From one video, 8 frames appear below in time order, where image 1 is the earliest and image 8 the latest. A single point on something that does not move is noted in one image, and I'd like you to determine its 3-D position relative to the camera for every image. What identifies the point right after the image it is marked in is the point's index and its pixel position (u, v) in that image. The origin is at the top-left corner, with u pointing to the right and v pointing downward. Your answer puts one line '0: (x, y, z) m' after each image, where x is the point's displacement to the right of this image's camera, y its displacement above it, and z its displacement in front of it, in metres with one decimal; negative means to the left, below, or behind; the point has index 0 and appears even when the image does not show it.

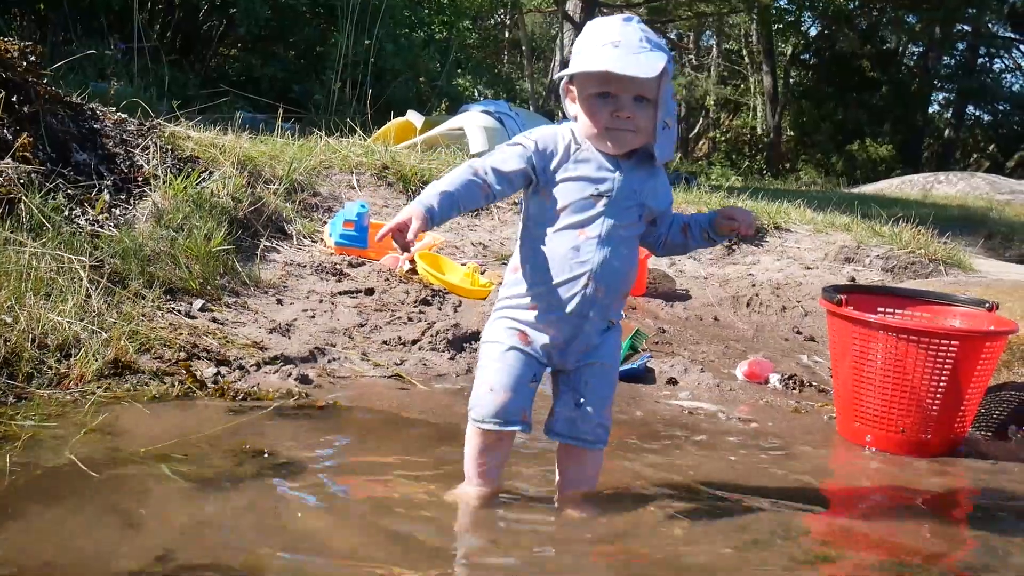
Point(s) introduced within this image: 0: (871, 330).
0: (+1.0, -0.1, +3.3) m
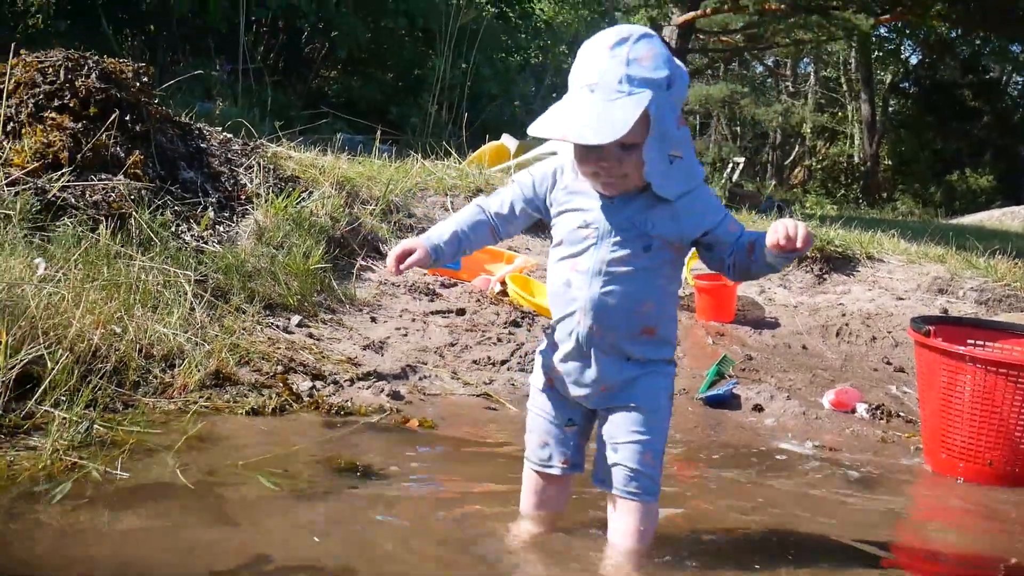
0: (+1.3, -0.2, +3.3) m
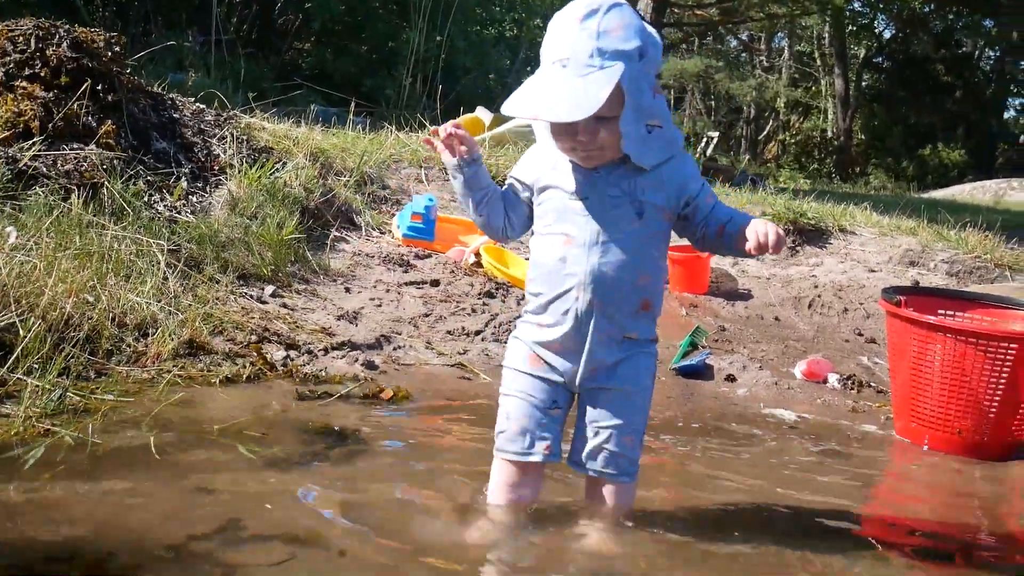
0: (+1.2, -0.1, +3.3) m
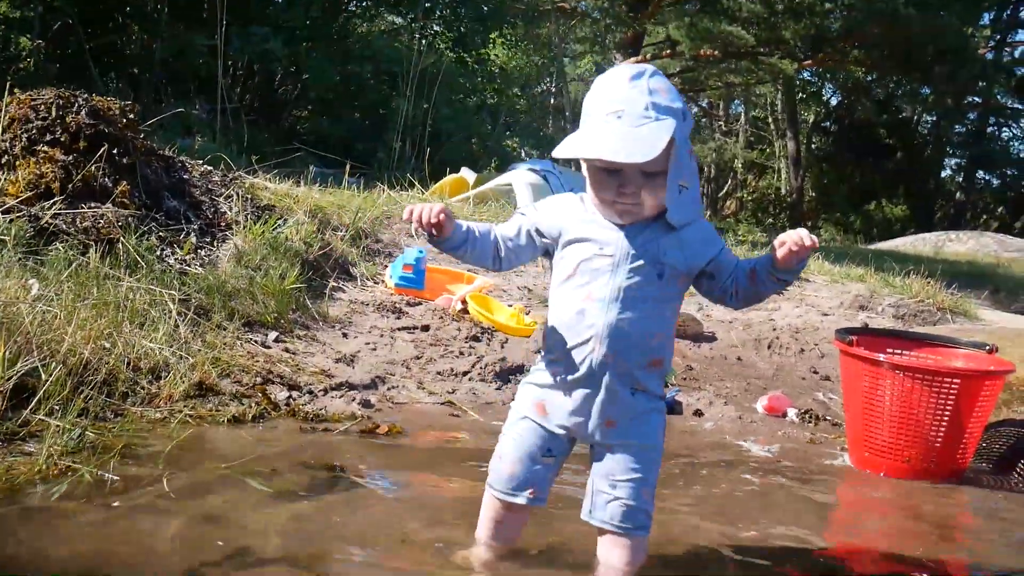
0: (+1.1, -0.3, +3.7) m
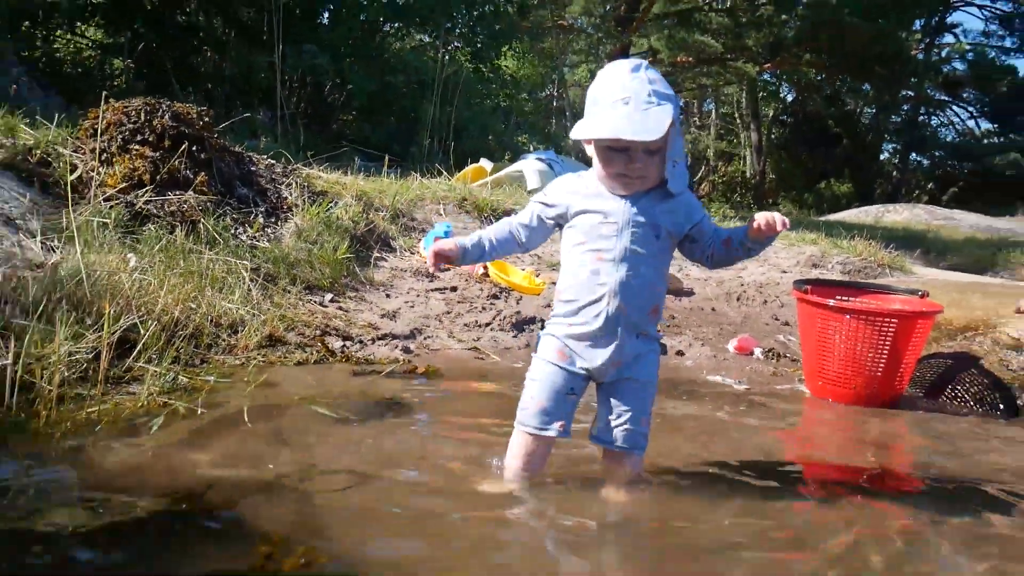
0: (+1.2, -0.1, +4.5) m
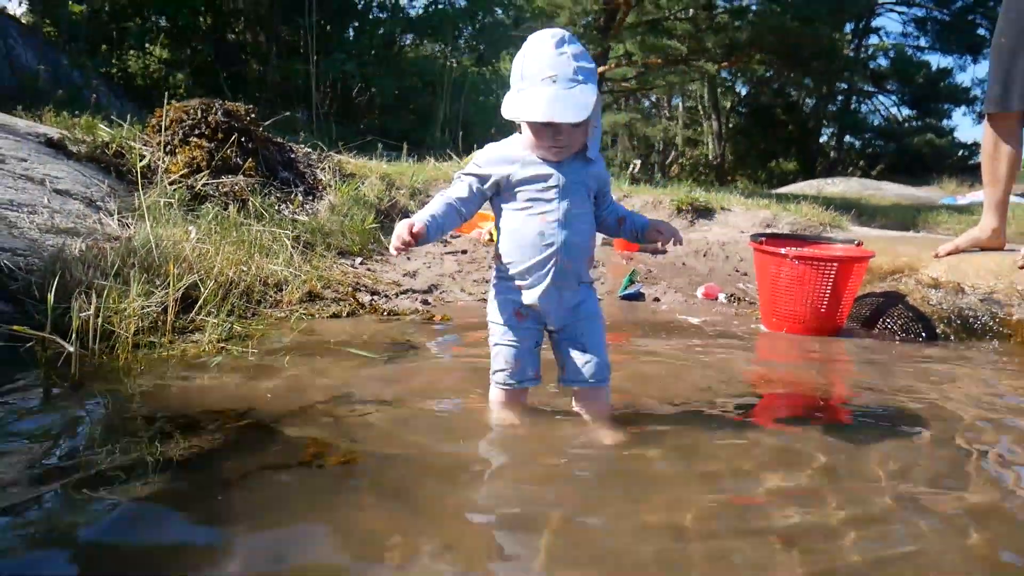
0: (+1.2, +0.1, +5.4) m
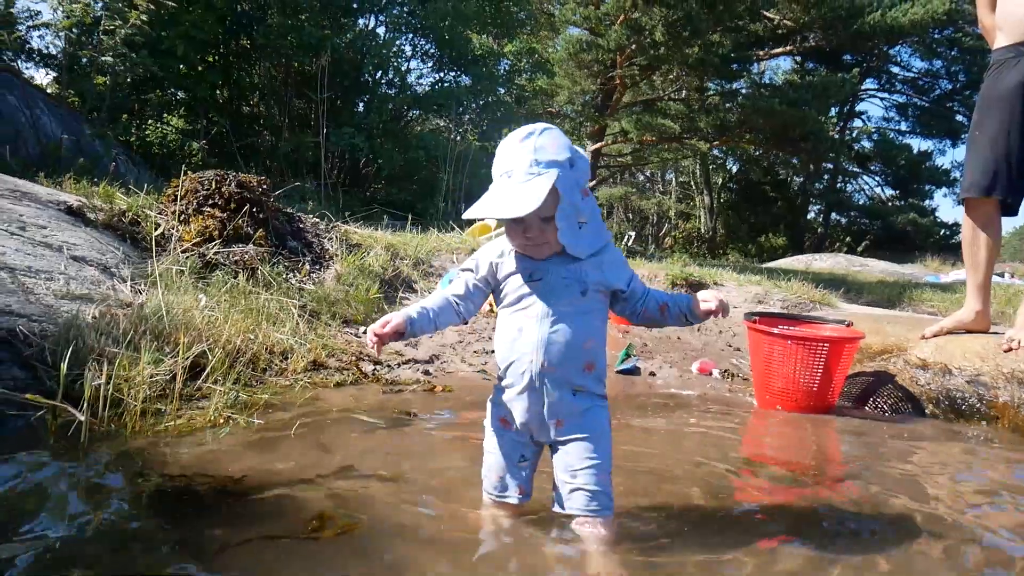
0: (+1.2, -0.2, +5.6) m
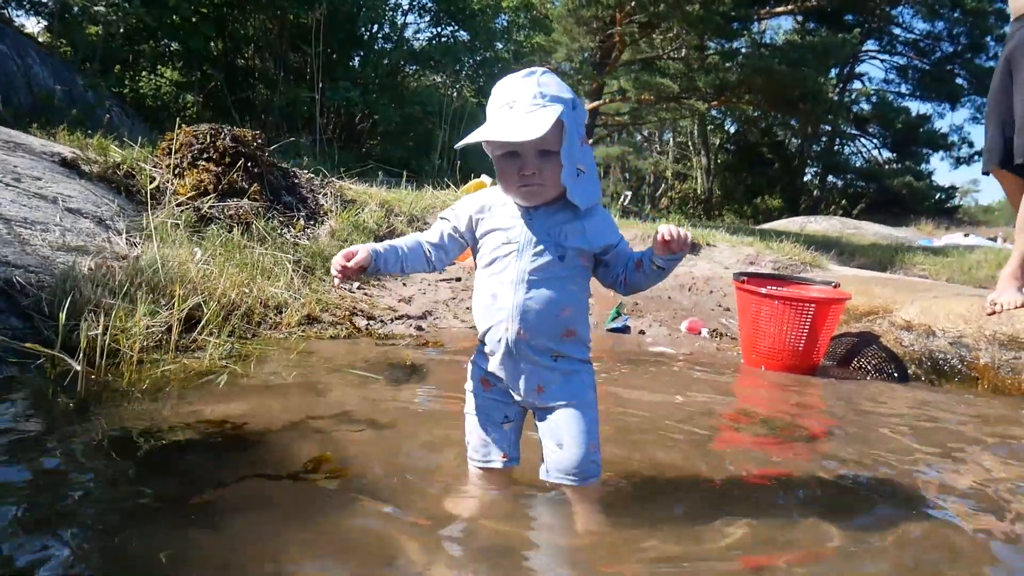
0: (+1.2, 0.0, +5.7) m
